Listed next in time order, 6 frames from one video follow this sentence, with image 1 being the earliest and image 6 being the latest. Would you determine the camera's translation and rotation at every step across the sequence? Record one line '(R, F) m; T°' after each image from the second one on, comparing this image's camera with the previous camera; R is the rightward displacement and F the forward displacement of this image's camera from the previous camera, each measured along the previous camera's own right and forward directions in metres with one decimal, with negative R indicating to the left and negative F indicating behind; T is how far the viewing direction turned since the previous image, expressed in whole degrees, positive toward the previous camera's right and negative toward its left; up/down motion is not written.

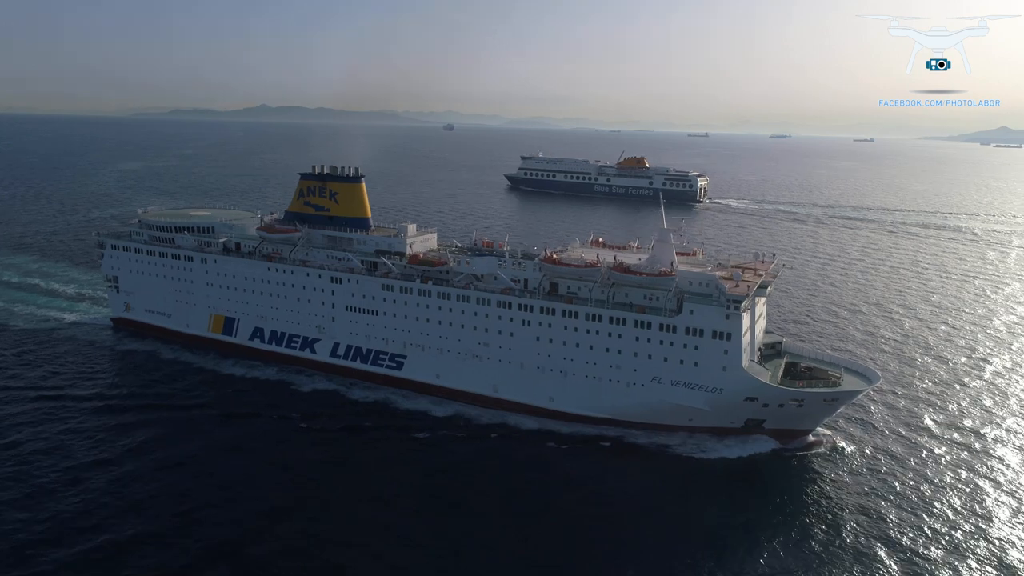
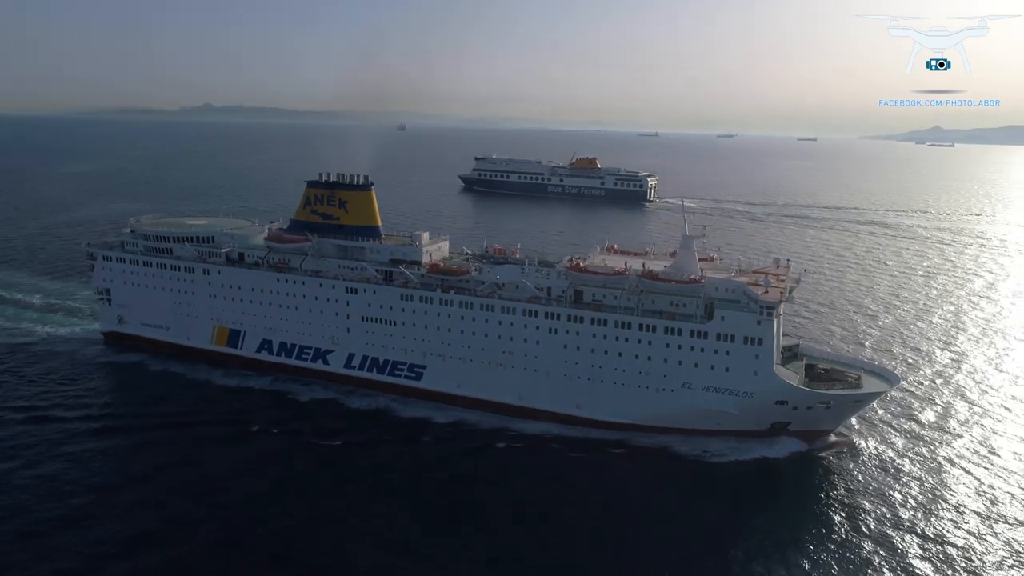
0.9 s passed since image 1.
(-1.5, +0.1) m; +4°
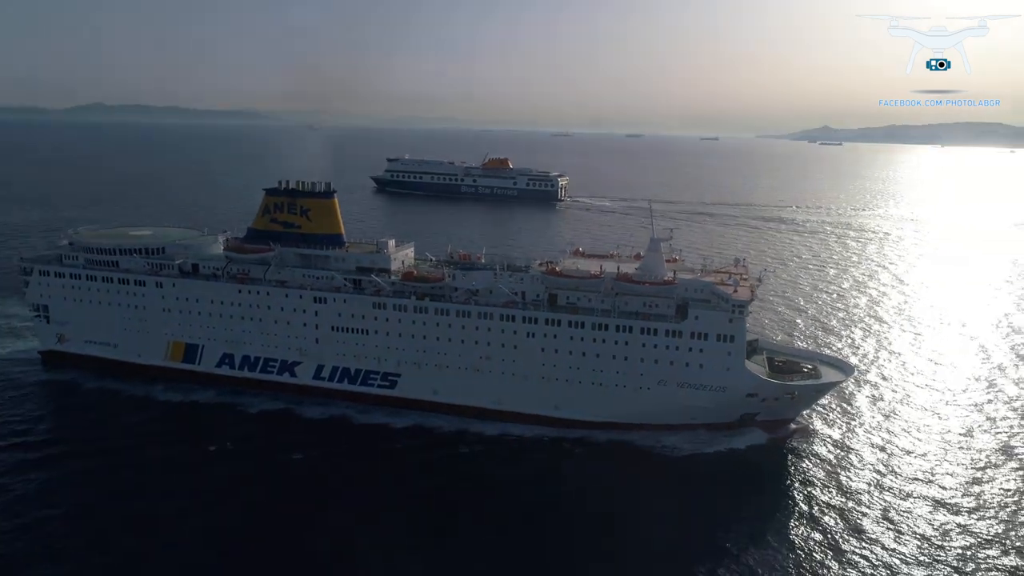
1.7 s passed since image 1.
(-1.2, -0.1) m; +7°
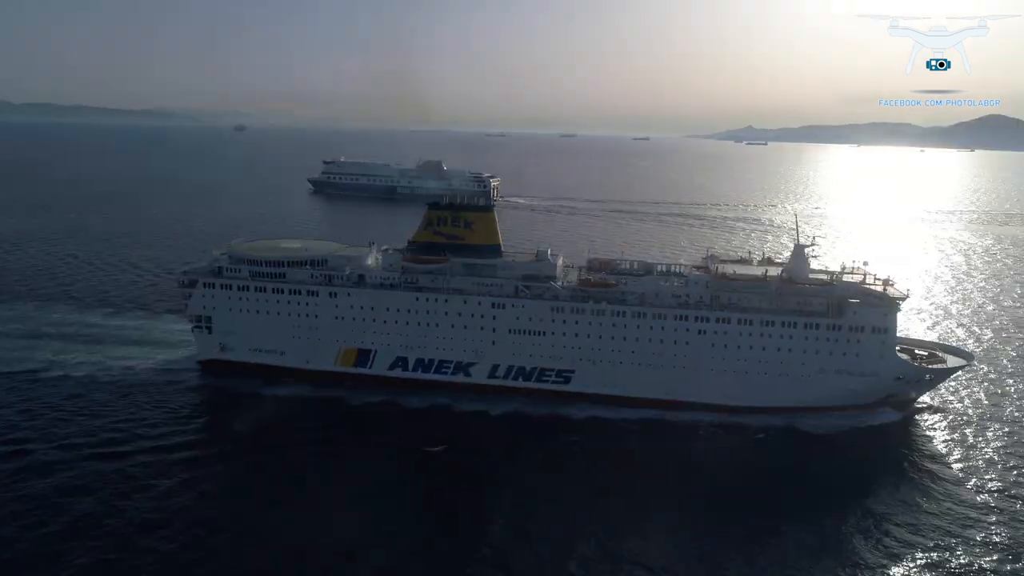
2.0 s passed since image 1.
(-5.7, -1.5) m; +5°
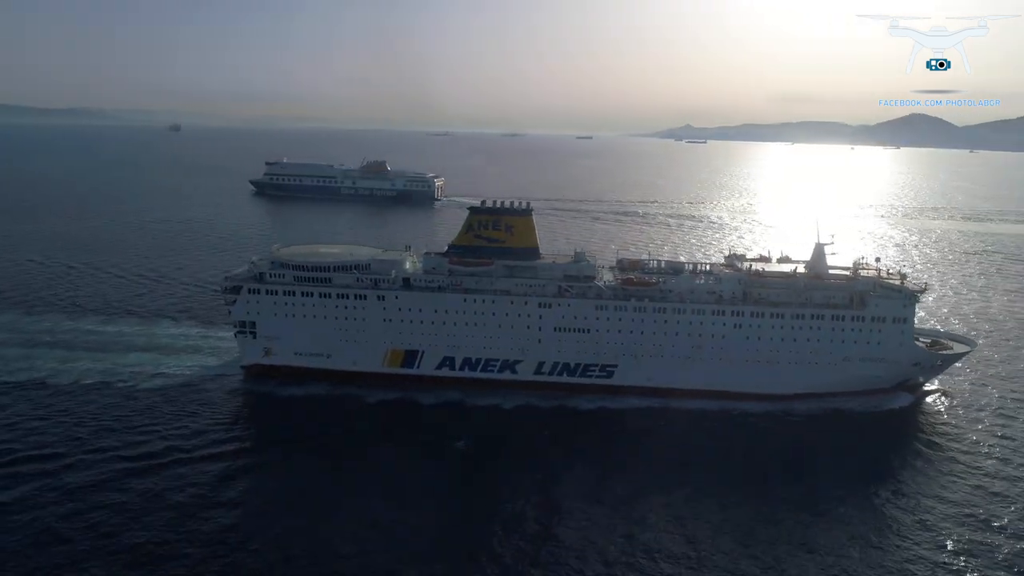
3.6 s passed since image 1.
(-2.6, -0.8) m; +4°
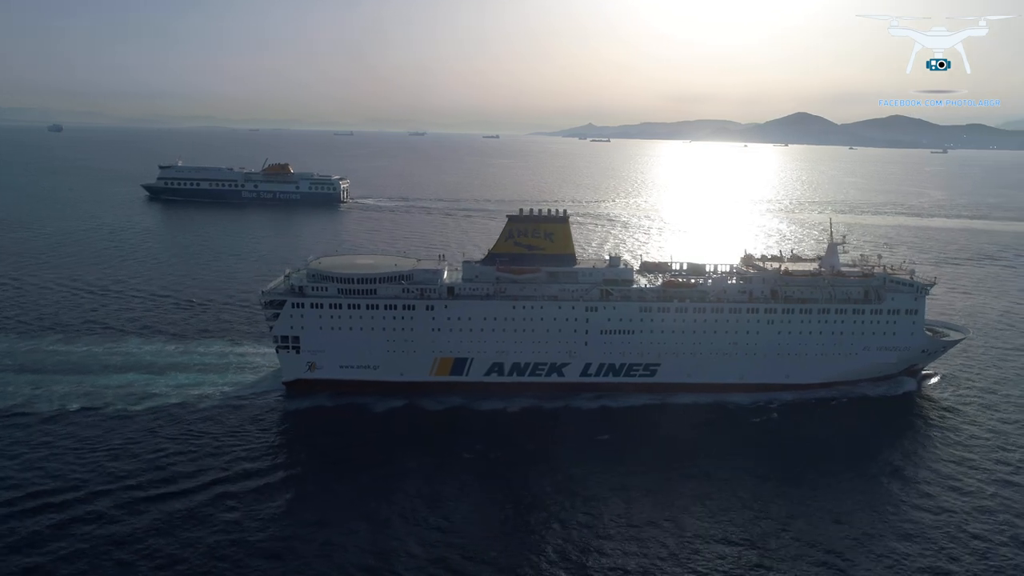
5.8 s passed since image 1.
(-3.7, -0.3) m; +7°
